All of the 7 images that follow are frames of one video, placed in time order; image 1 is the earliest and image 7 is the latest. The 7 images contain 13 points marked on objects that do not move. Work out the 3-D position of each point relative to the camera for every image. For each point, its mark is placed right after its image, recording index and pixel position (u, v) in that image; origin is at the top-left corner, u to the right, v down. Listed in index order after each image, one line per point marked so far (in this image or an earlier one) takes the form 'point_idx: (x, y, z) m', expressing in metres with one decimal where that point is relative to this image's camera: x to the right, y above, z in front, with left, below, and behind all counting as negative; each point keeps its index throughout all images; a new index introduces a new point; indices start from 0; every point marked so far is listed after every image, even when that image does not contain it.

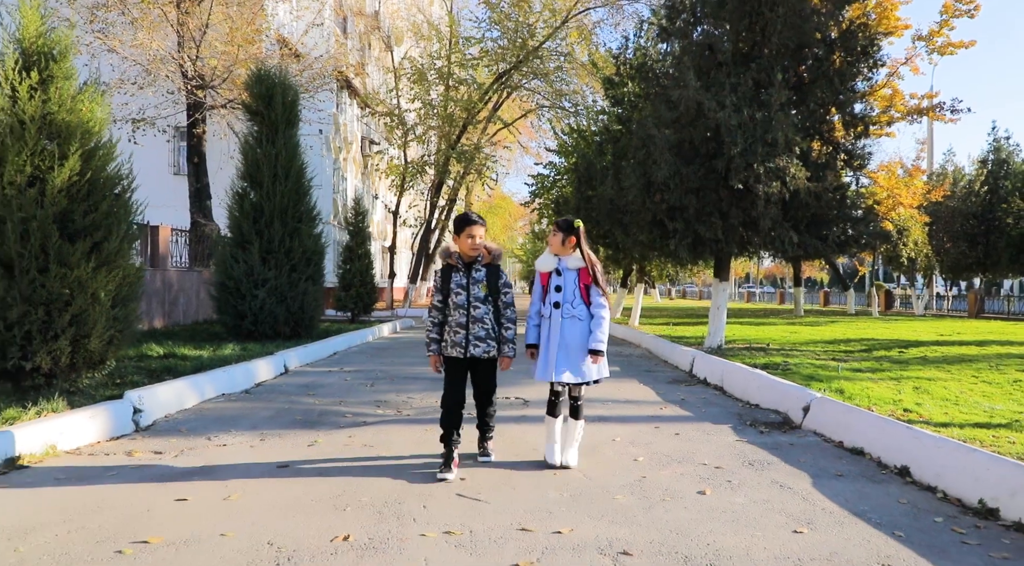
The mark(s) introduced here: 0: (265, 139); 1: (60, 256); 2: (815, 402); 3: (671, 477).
0: (-3.9, +2.3, +12.8) m
1: (-3.5, +0.2, +6.4) m
2: (+2.5, -0.9, +6.5) m
3: (+1.0, -1.1, +4.7) m
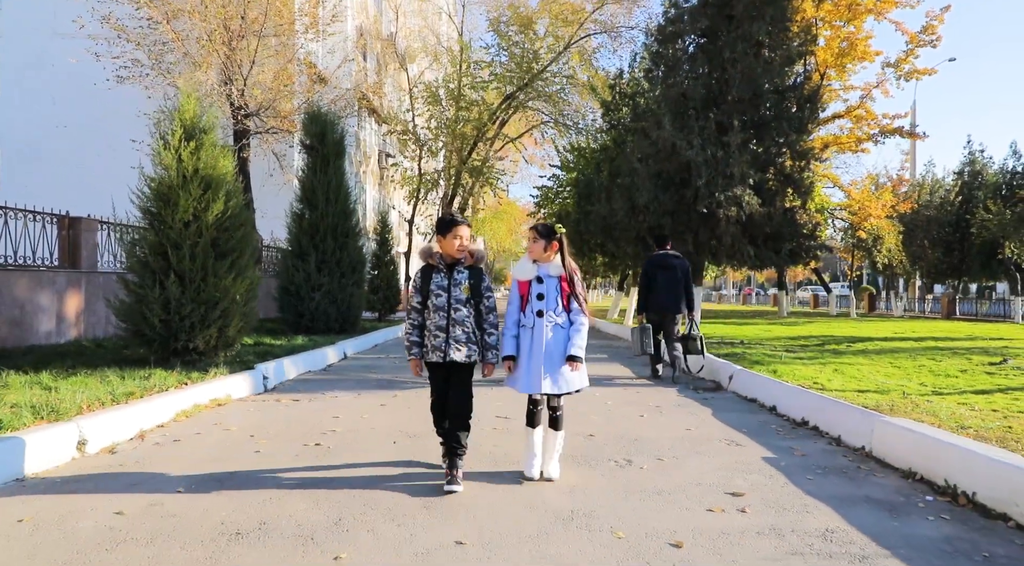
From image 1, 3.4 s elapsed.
0: (-3.8, +2.2, +15.6) m
1: (-3.4, +0.1, +9.2) m
2: (+2.6, -1.0, +9.3) m
3: (+1.1, -1.2, +7.6) m
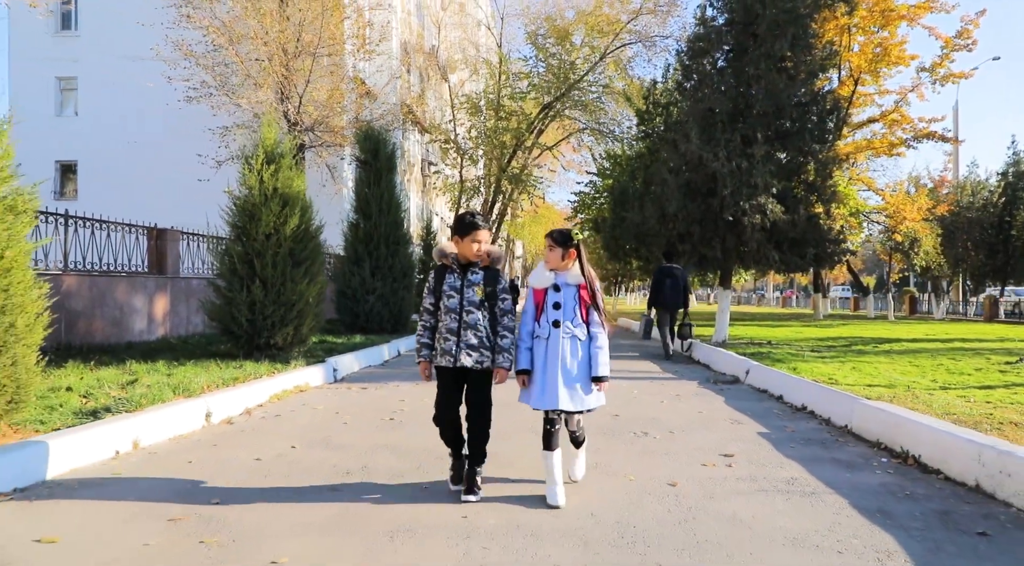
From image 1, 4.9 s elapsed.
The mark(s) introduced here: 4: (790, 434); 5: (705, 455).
0: (-2.9, +2.1, +17.0) m
1: (-2.9, +0.1, +10.6) m
2: (+3.1, -1.1, +10.4) m
3: (+1.5, -1.2, +8.7) m
4: (+2.2, -1.2, +6.4) m
5: (+1.3, -1.1, +5.4) m
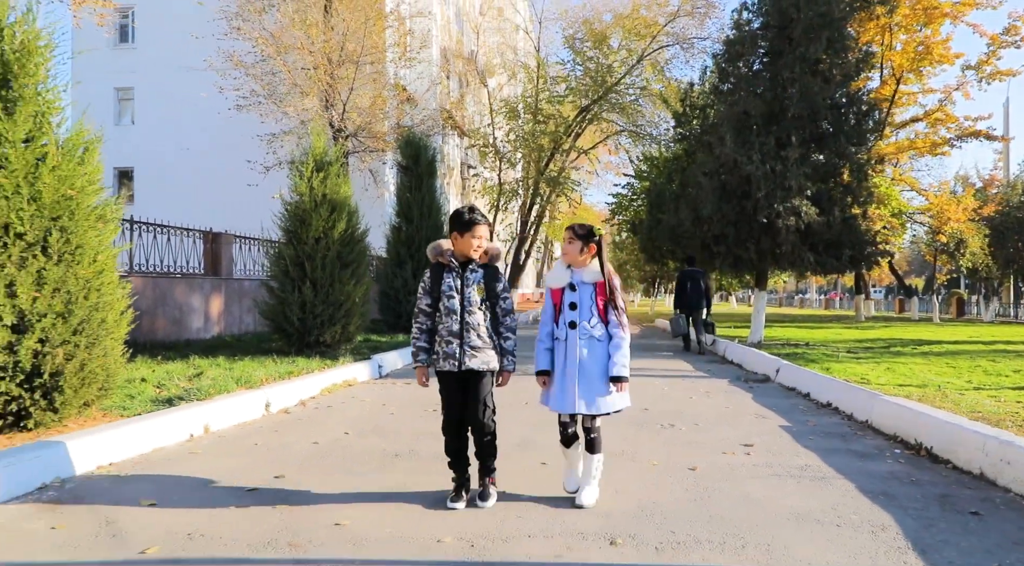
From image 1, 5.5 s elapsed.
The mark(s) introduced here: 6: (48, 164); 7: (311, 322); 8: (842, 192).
0: (-2.1, +2.1, +17.6) m
1: (-2.4, 0.0, +11.1) m
2: (+3.6, -1.1, +10.6) m
3: (+1.9, -1.2, +9.0) m
4: (+2.5, -1.2, +6.7) m
5: (+1.5, -1.1, +5.7) m
6: (-3.0, +0.8, +5.3) m
7: (-2.7, -0.5, +11.0) m
8: (+6.7, +1.9, +16.4) m
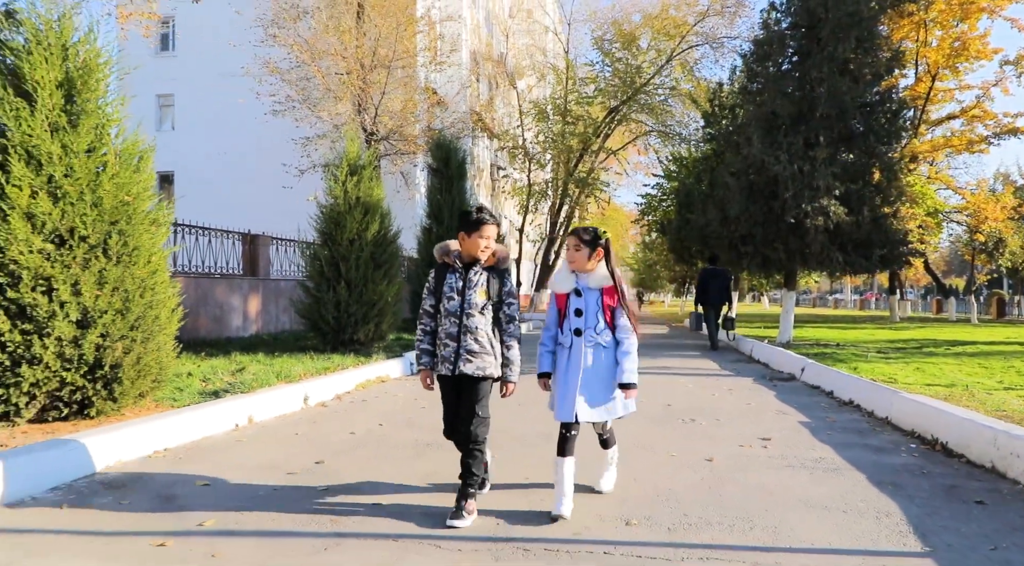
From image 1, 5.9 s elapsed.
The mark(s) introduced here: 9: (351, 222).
0: (-1.5, +2.1, +17.9) m
1: (-2.0, 0.0, +11.5) m
2: (+3.9, -1.1, +10.8) m
3: (+2.2, -1.2, +9.2) m
4: (+2.7, -1.2, +6.9) m
5: (+1.7, -1.1, +5.9) m
6: (-2.8, +0.8, +5.7) m
7: (-2.3, -0.5, +11.3) m
8: (+7.3, +1.9, +16.4) m
9: (-2.3, +0.9, +11.3) m
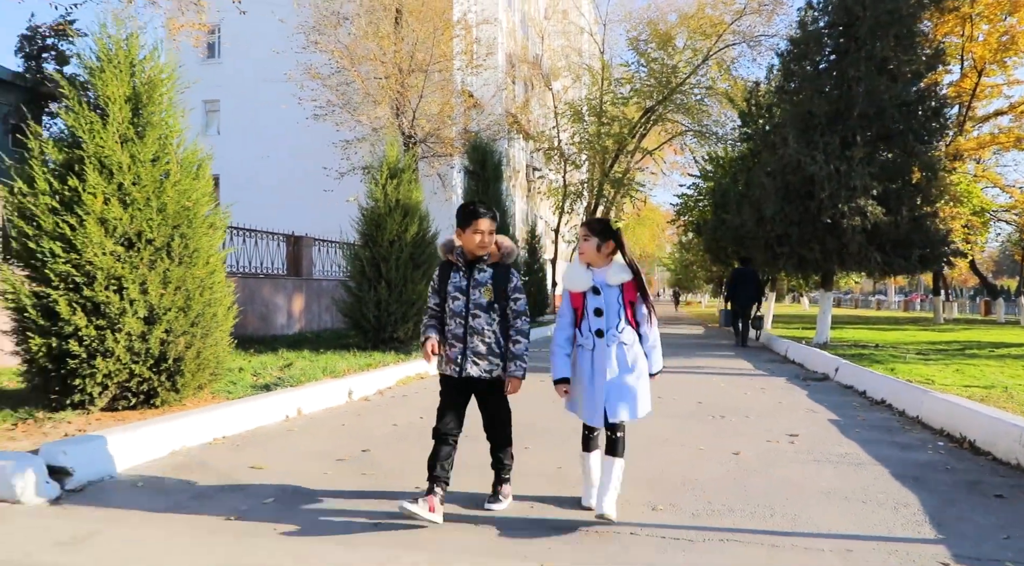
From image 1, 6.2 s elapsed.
0: (-0.7, +2.1, +18.2) m
1: (-1.5, 0.0, +11.8) m
2: (+4.4, -1.1, +10.8) m
3: (+2.6, -1.2, +9.4) m
4: (+3.0, -1.2, +7.0) m
5: (+2.0, -1.1, +6.1) m
6: (-2.5, +0.8, +6.0) m
7: (-1.8, -0.5, +11.7) m
8: (+8.0, +1.8, +16.4) m
9: (-1.8, +0.9, +11.6) m
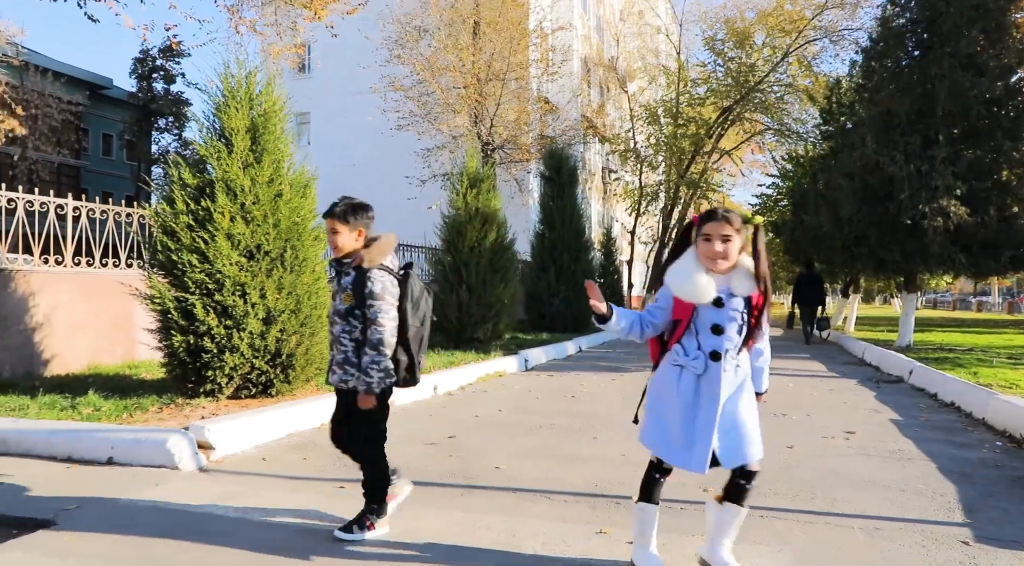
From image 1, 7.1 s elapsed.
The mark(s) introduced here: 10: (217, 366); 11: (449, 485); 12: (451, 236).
0: (+1.0, +2.1, +18.8) m
1: (-0.4, 0.0, +12.5) m
2: (+5.4, -1.1, +10.9) m
3: (+3.5, -1.3, +9.6) m
4: (+3.7, -1.2, +7.3) m
5: (+2.5, -1.2, +6.5) m
6: (-2.0, +0.7, +6.8) m
7: (-0.7, -0.6, +12.3) m
8: (+9.6, +1.8, +16.1) m
9: (-0.6, +0.8, +12.3) m
10: (-2.4, -0.7, +6.4) m
11: (-0.4, -1.2, +4.8) m
12: (-0.9, +0.7, +12.4) m
